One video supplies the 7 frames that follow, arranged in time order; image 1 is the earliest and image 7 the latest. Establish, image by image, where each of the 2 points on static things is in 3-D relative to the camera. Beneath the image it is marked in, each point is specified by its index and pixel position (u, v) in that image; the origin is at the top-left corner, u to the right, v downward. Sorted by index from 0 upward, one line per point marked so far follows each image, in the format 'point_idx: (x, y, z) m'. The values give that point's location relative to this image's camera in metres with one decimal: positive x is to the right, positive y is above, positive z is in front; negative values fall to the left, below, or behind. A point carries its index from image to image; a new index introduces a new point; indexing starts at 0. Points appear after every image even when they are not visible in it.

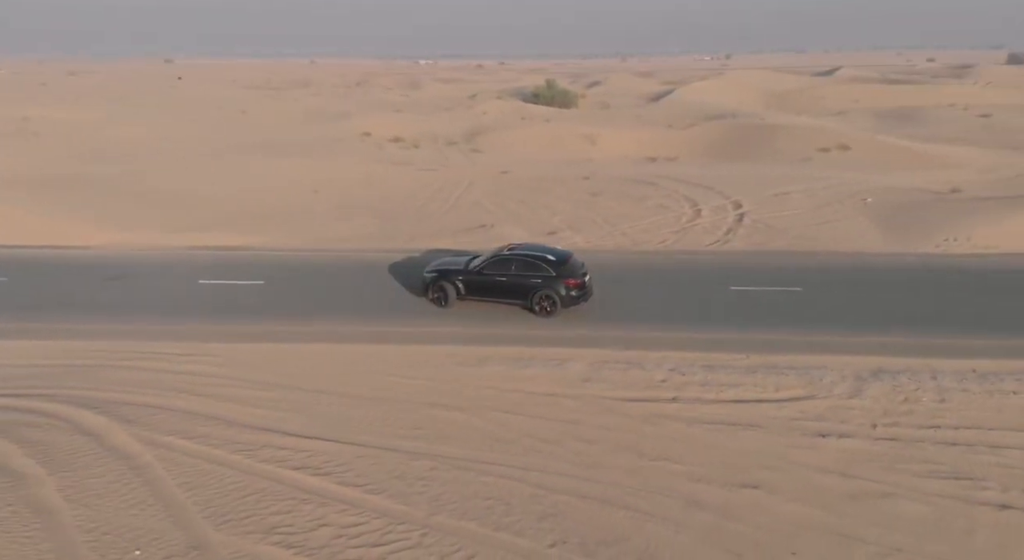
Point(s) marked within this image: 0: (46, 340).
0: (-8.7, -1.1, +13.1) m
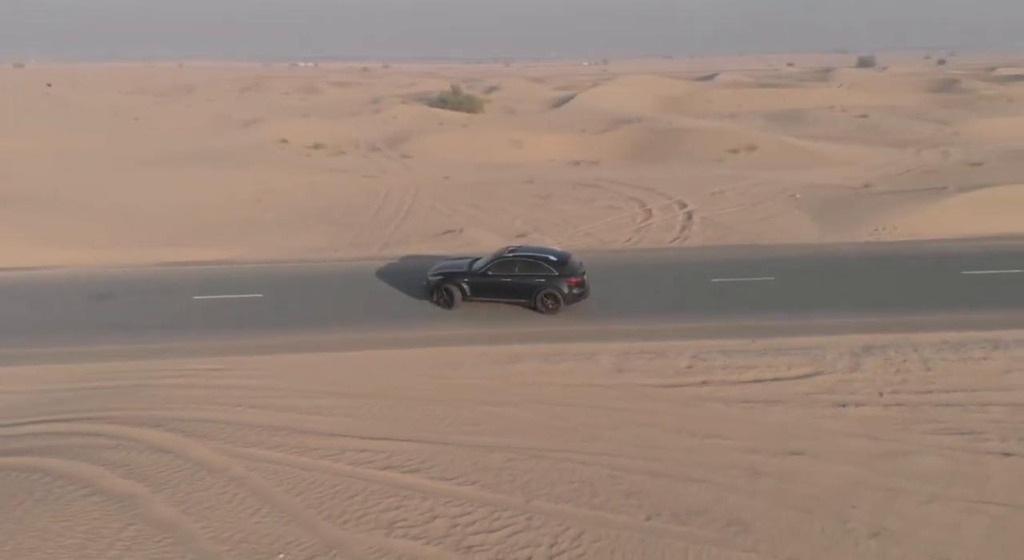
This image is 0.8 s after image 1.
0: (-8.2, -1.4, +12.5) m
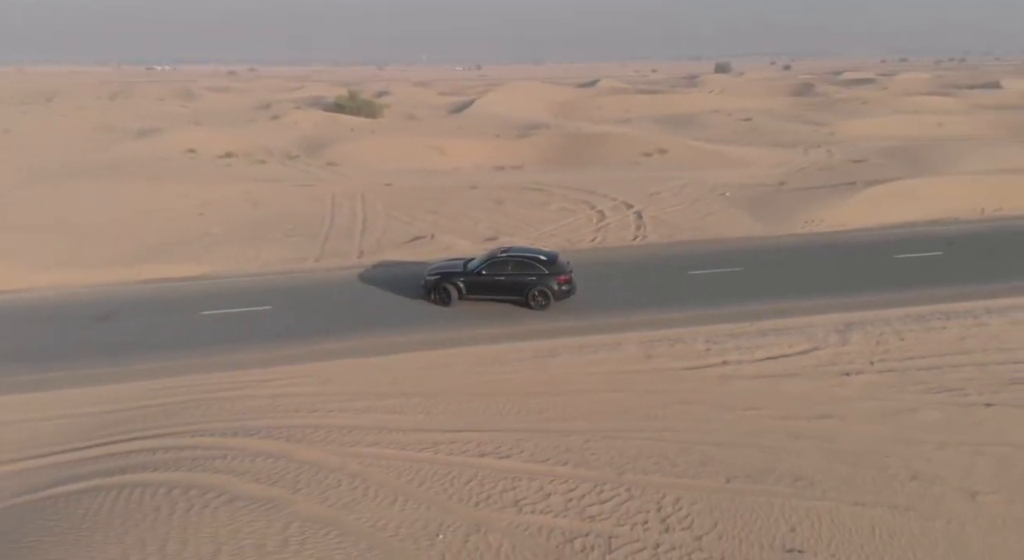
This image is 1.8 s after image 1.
0: (-7.5, -1.8, +12.0) m
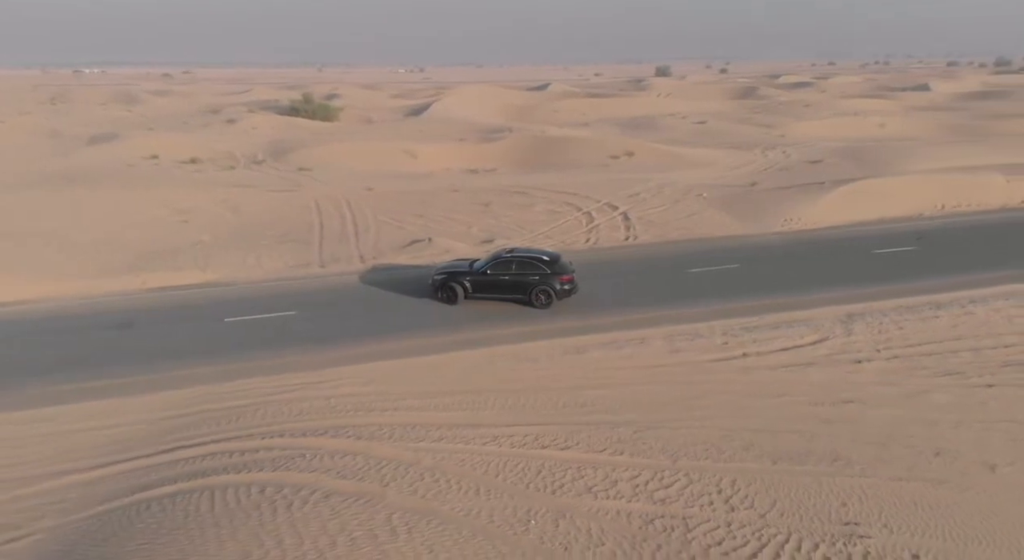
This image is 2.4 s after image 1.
0: (-6.8, -1.9, +12.0) m
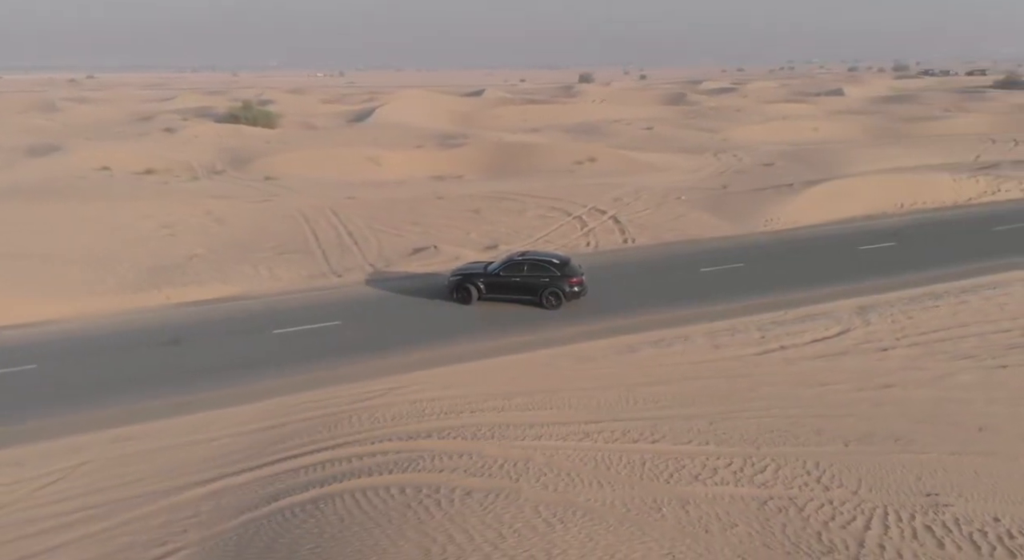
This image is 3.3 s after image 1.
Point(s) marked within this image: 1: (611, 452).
0: (-5.5, -2.1, +11.9) m
1: (+1.4, -2.5, +10.4) m
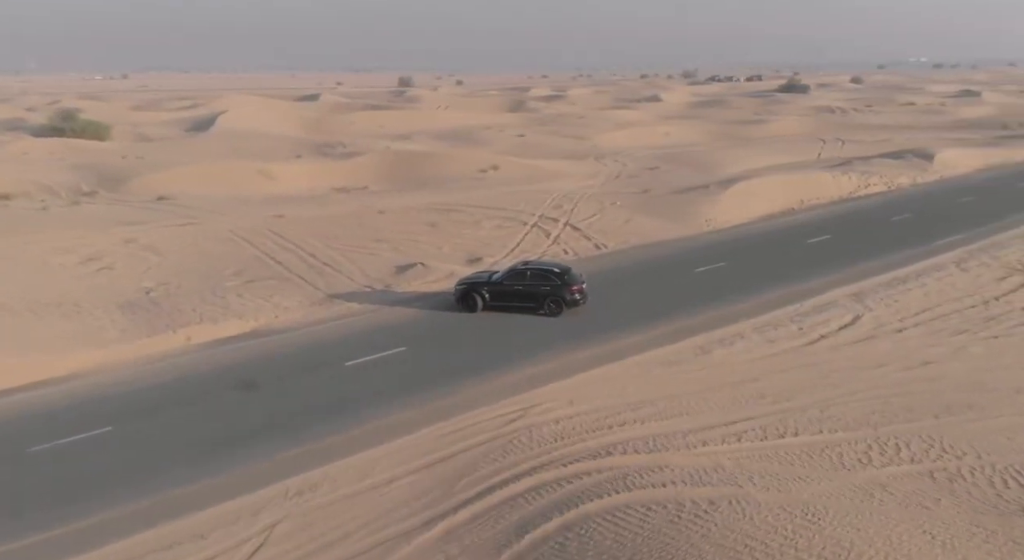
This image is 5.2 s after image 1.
0: (-3.0, -2.7, +11.0) m
1: (+4.0, -2.6, +11.2) m
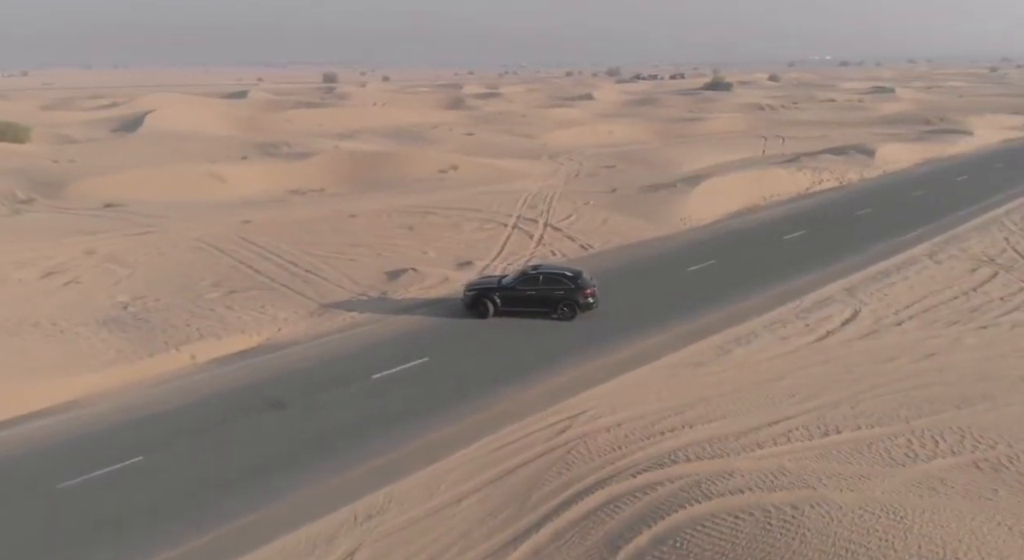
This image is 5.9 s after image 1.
0: (-2.1, -2.9, +10.5) m
1: (+4.9, -2.6, +11.3) m
